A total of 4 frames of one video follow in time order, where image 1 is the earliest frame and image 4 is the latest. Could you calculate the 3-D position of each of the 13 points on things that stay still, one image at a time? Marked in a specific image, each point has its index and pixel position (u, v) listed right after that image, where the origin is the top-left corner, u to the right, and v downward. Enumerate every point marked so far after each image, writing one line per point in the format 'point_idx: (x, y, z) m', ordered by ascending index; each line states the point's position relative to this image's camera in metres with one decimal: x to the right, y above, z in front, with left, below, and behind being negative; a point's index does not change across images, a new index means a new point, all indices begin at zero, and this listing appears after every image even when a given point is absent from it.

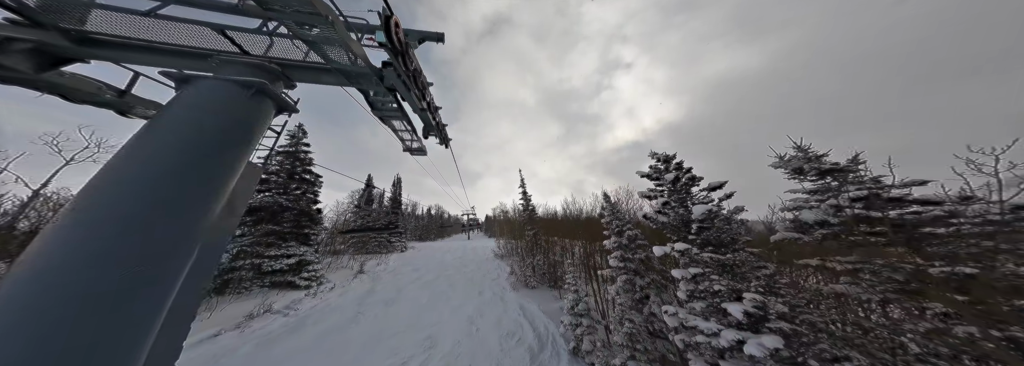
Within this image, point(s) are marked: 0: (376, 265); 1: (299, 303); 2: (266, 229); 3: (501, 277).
0: (-12.5, -7.7, +17.3) m
1: (-10.7, -6.0, +9.3) m
2: (-14.4, -2.7, +10.8) m
3: (-0.9, -7.9, +15.4) m
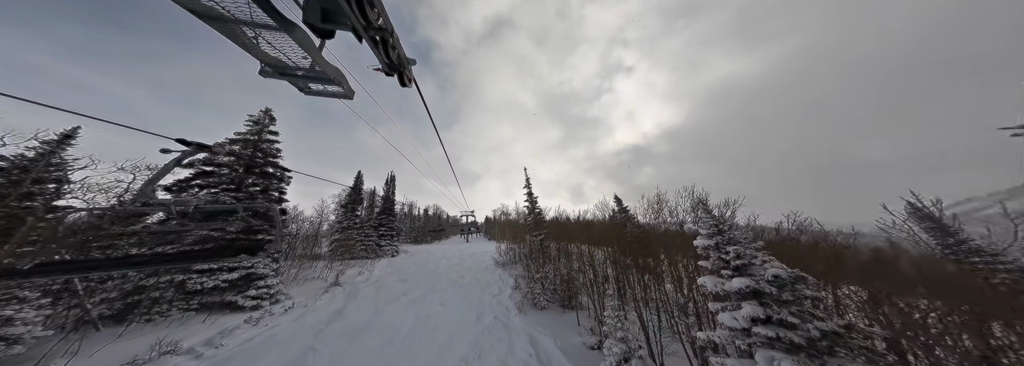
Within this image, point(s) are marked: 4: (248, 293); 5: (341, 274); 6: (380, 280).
0: (-12.2, -7.3, +14.8) m
1: (-10.4, -5.6, +6.8) m
2: (-14.1, -2.3, +8.4) m
3: (-0.7, -7.7, +12.9) m
4: (-12.0, -5.0, +8.5) m
5: (-12.7, -6.8, +13.7) m
6: (-10.5, -7.7, +14.7) m
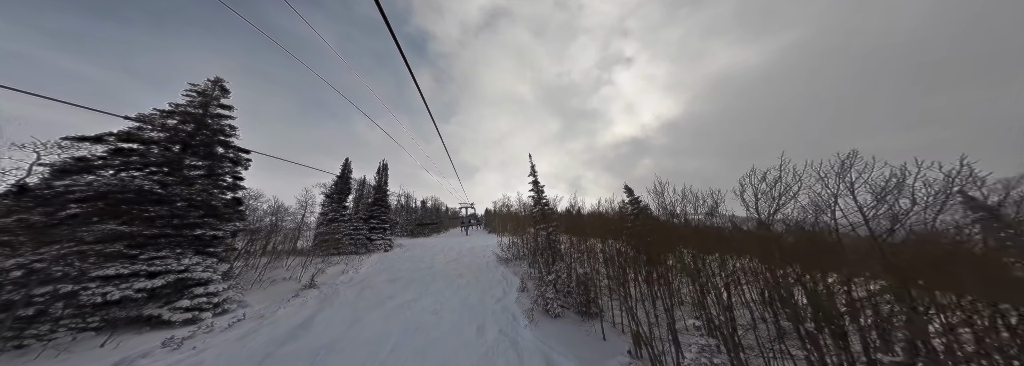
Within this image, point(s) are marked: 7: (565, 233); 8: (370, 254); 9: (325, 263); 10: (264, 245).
0: (-11.9, -6.3, +12.9) m
1: (-10.0, -4.9, +4.9) m
2: (-13.7, -1.5, +6.3) m
3: (-0.3, -6.8, +11.1) m
4: (-11.6, -4.2, +6.5) m
5: (-12.4, -5.8, +11.8) m
6: (-10.2, -6.7, +12.8) m
7: (+4.2, -4.0, +14.5) m
8: (-14.6, -7.3, +19.1) m
9: (-14.0, -6.0, +13.9) m
10: (-15.7, -3.9, +11.8) m
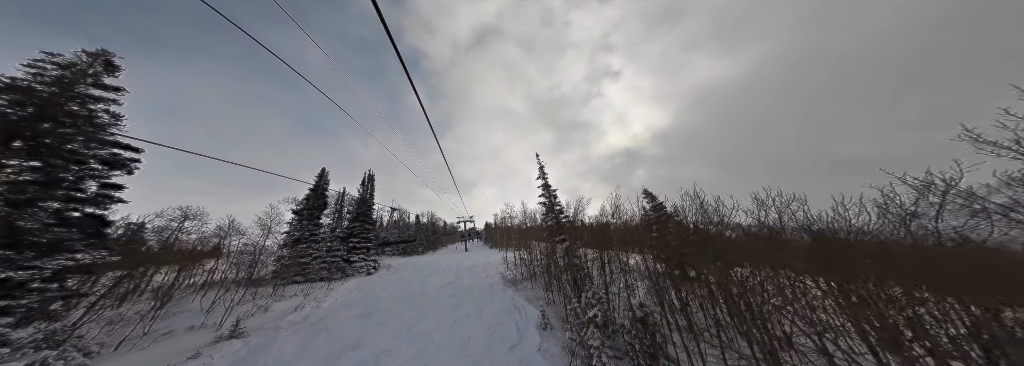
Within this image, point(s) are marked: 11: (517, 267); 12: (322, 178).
0: (-11.1, -6.5, +9.4) m
1: (-9.3, -4.5, +1.5) m
2: (-13.0, -1.4, +3.1) m
3: (+0.5, -6.4, +7.6) m
4: (-10.9, -4.0, +3.1) m
5: (-11.6, -5.9, +8.3) m
6: (-9.4, -6.8, +9.3) m
7: (+4.9, -3.8, +11.3) m
8: (-13.8, -8.1, +15.4) m
9: (-13.2, -6.3, +10.4) m
10: (-15.0, -4.2, +8.4) m
11: (+0.5, -8.3, +18.6) m
12: (-20.1, +0.8, +19.8) m
